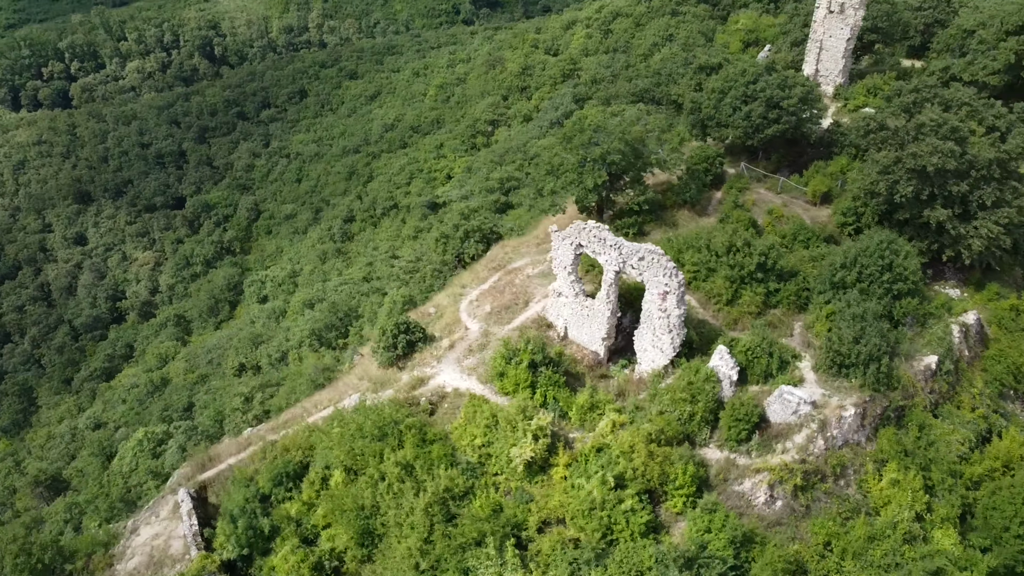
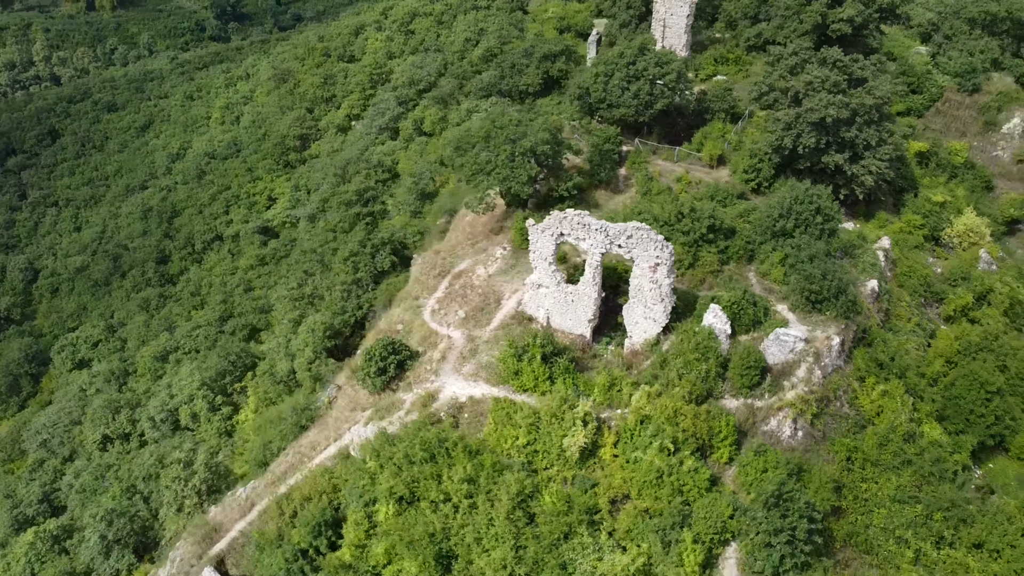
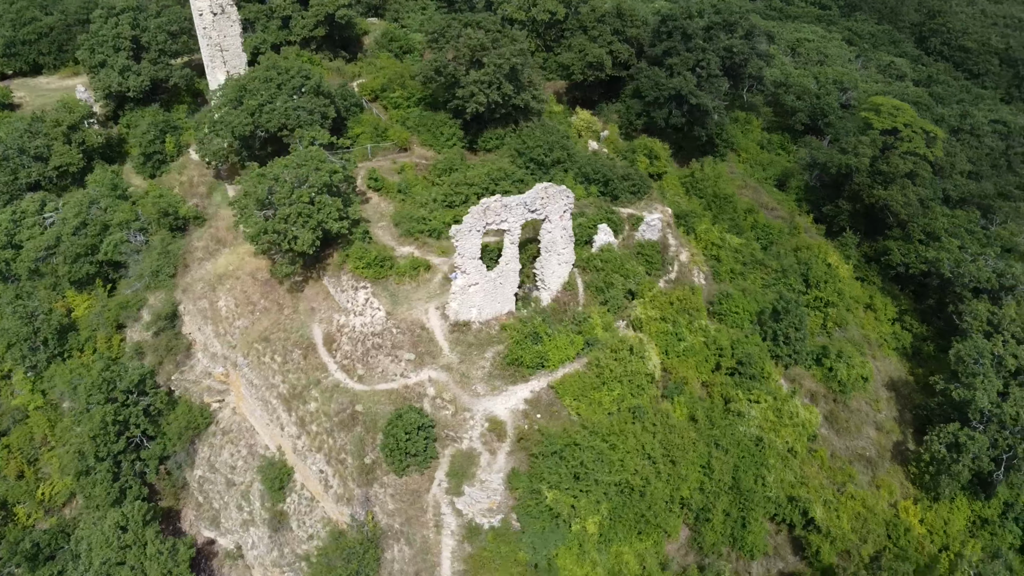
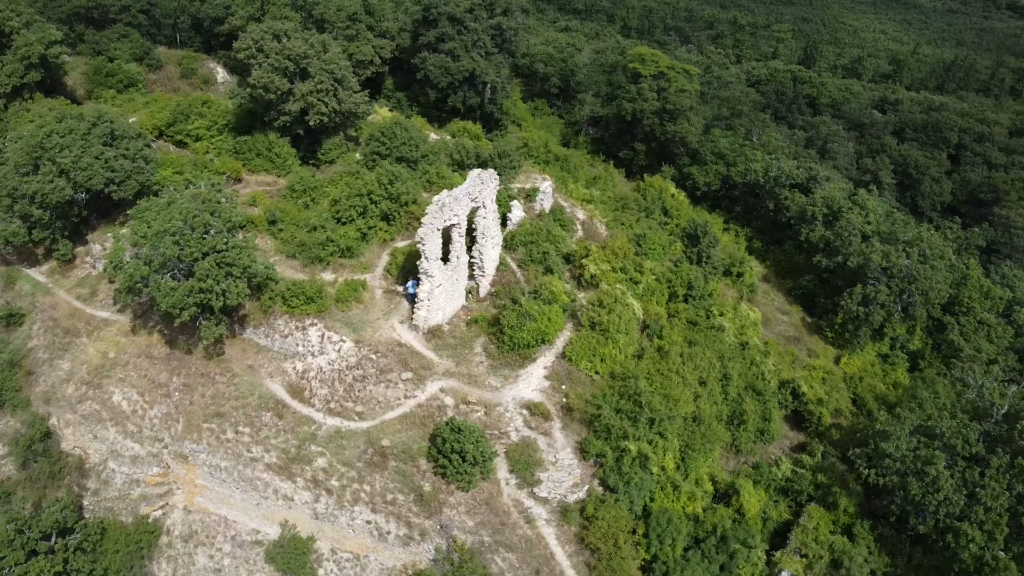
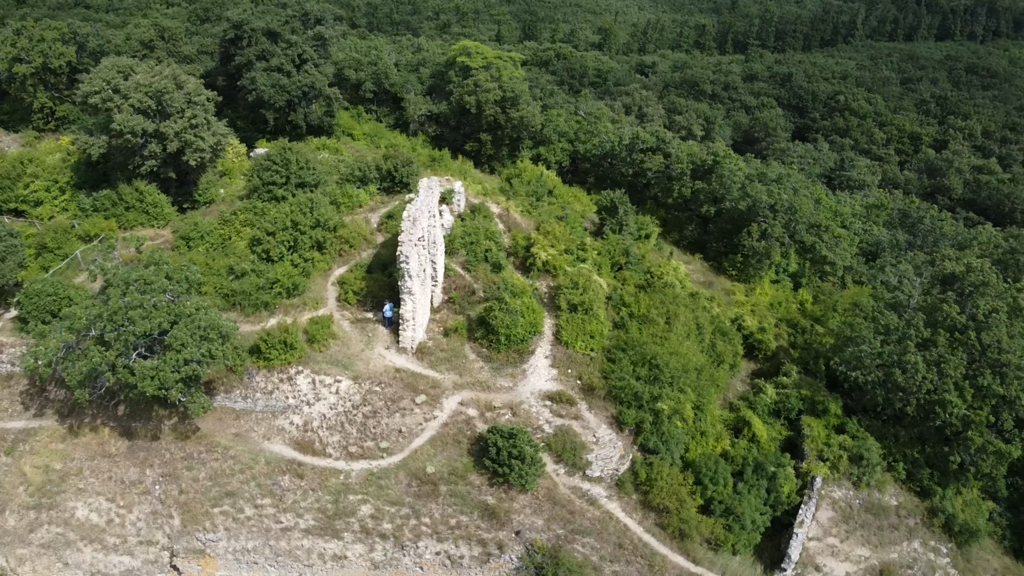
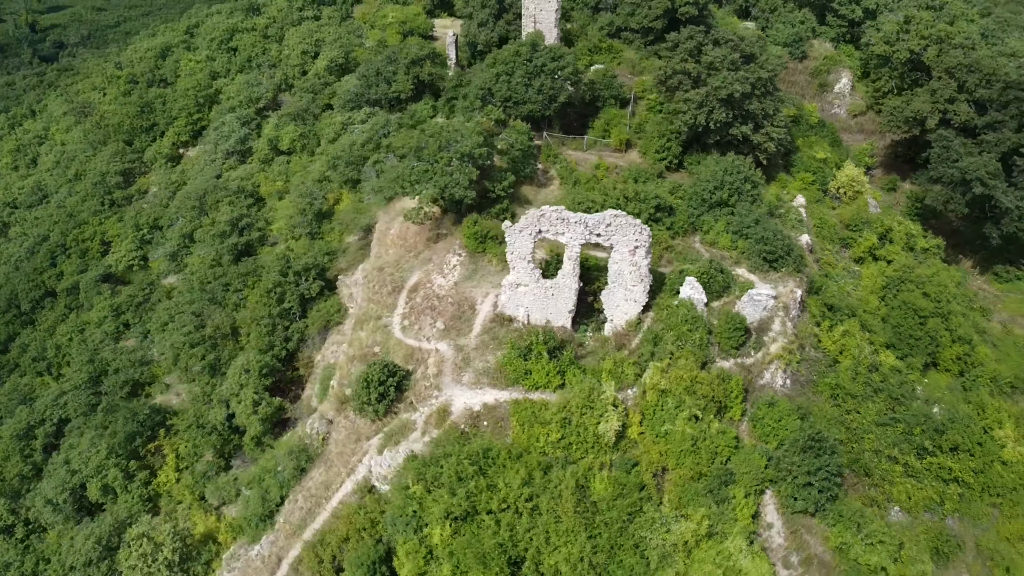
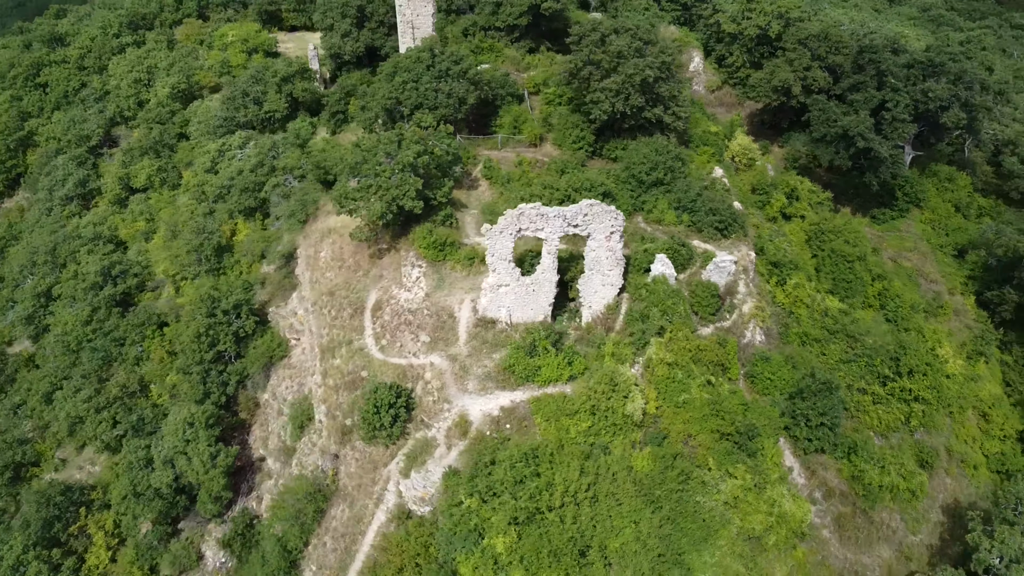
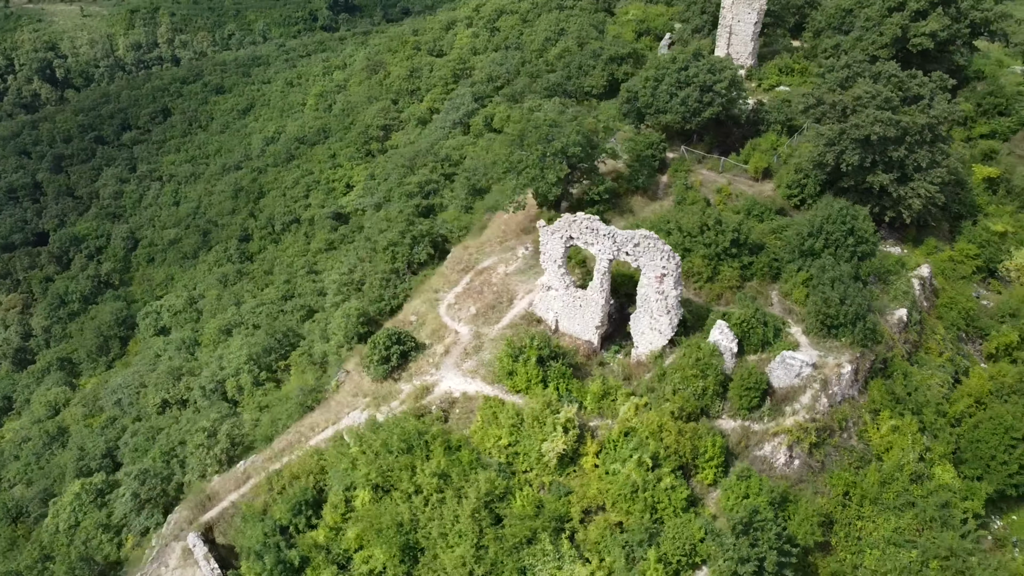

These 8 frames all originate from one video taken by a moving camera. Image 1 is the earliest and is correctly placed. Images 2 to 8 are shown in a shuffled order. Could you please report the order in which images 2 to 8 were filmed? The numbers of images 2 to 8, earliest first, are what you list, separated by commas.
8, 2, 6, 7, 3, 4, 5
